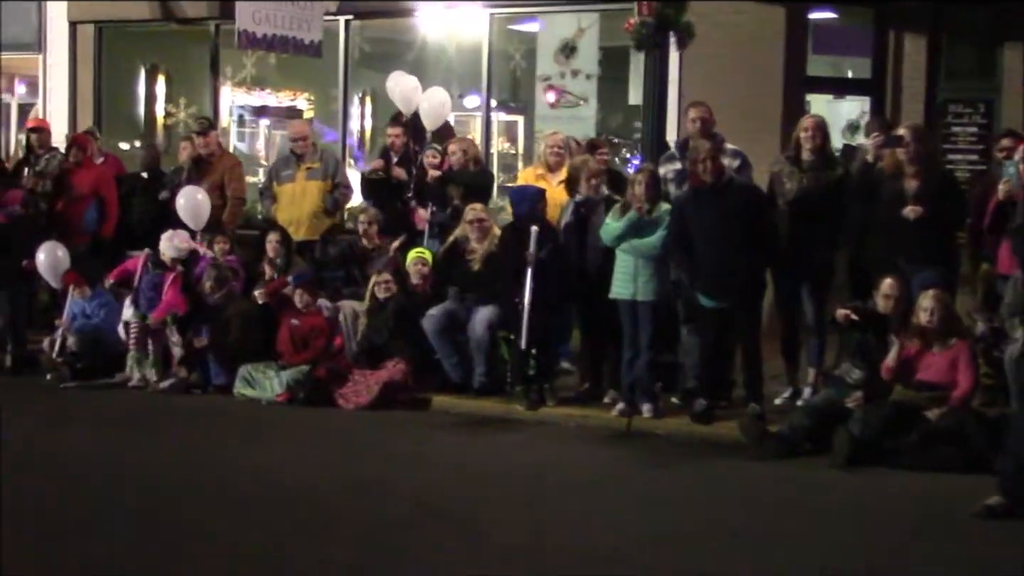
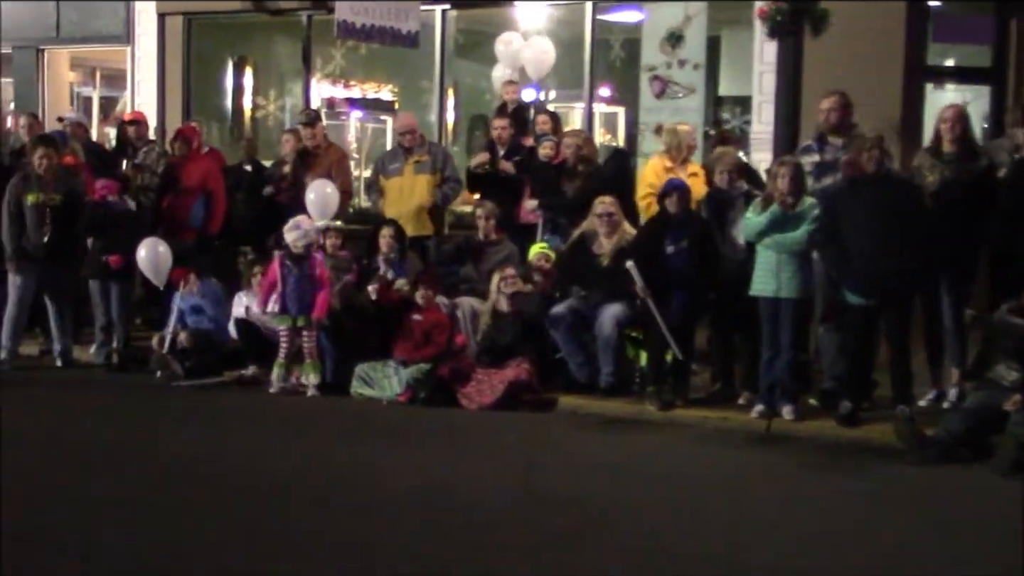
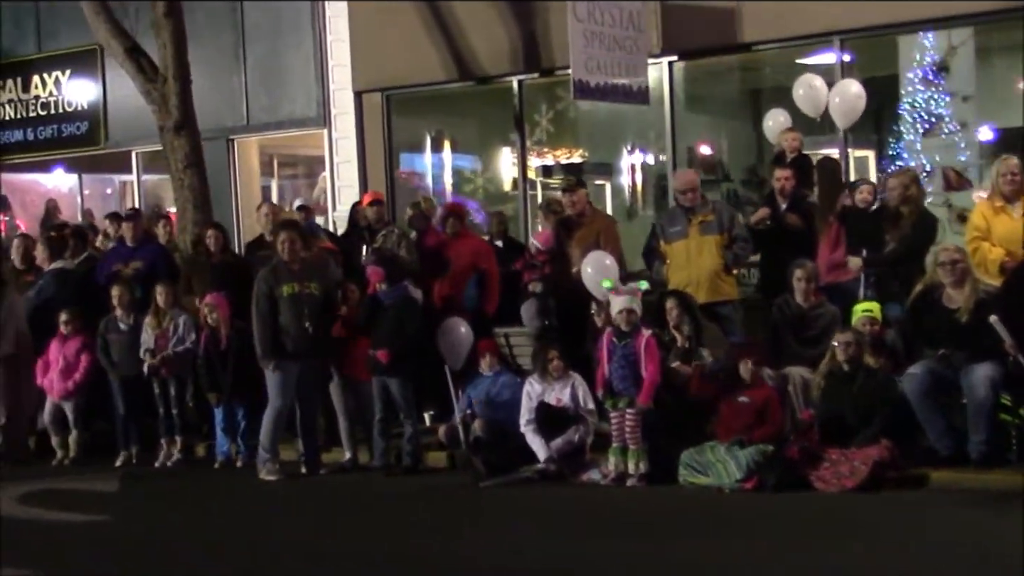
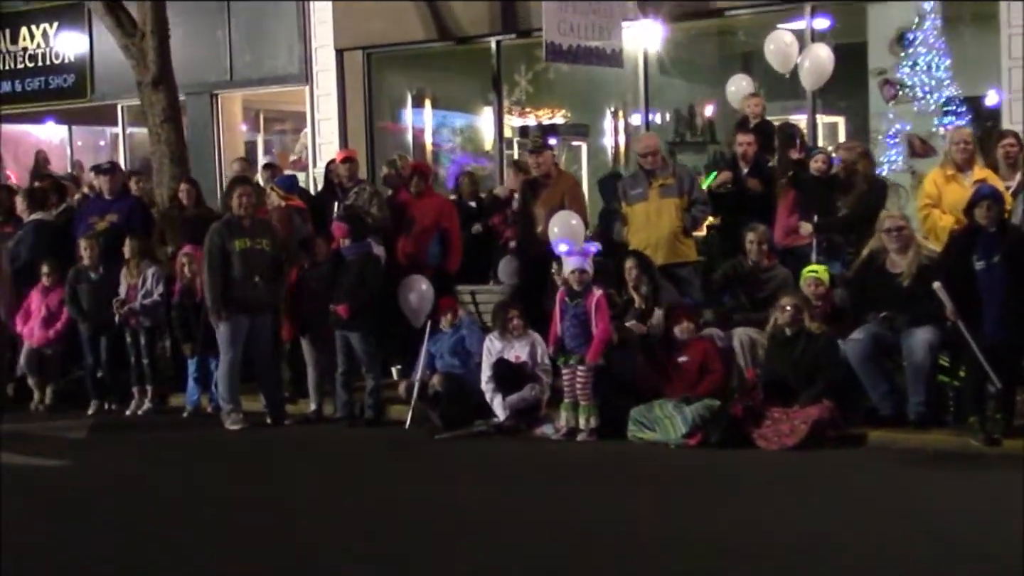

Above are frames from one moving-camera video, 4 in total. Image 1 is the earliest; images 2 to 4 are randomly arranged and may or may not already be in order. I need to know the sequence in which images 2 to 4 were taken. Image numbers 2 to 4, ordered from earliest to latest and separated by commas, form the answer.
2, 4, 3
